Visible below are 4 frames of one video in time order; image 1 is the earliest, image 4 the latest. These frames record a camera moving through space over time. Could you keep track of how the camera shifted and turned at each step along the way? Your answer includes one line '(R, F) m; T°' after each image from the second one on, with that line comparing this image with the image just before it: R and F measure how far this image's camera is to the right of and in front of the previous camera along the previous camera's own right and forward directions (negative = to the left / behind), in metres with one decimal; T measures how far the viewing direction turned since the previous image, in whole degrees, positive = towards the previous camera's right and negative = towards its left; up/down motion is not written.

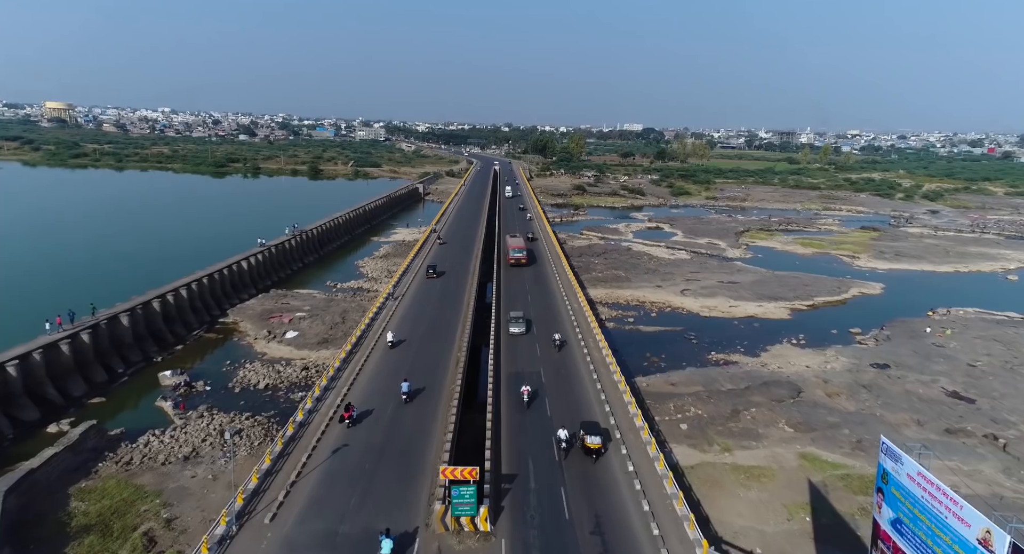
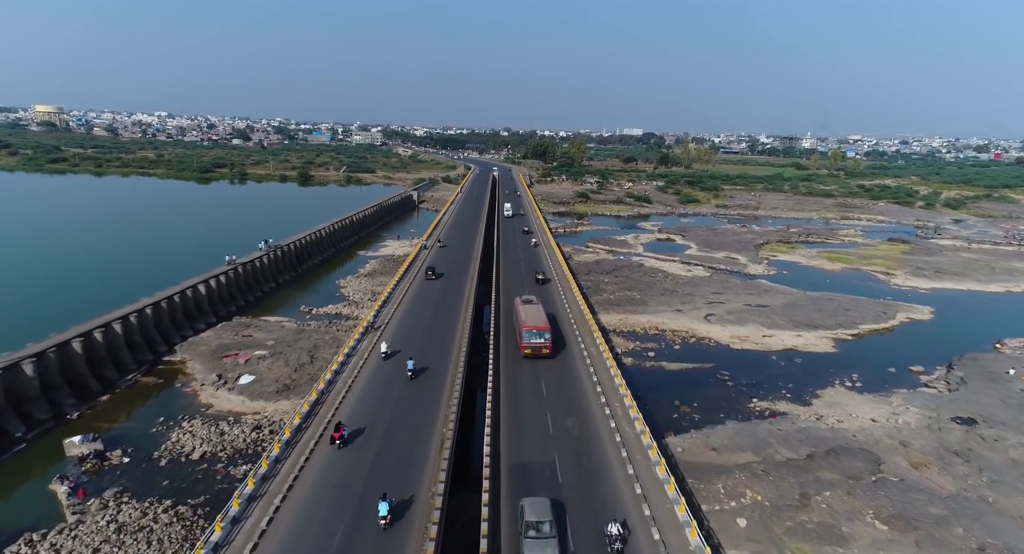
(-0.2, +6.3) m; 0°
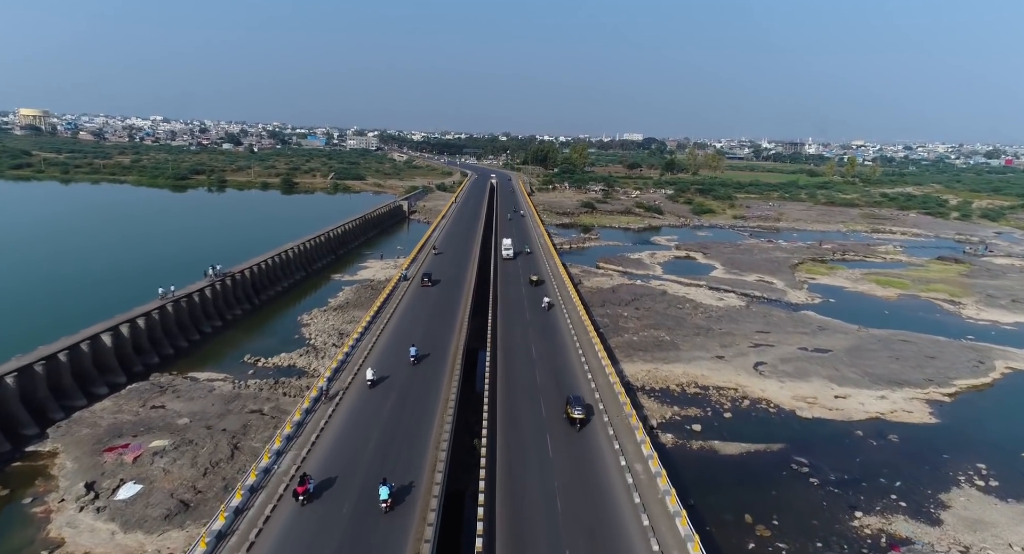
(-0.1, +9.3) m; 0°
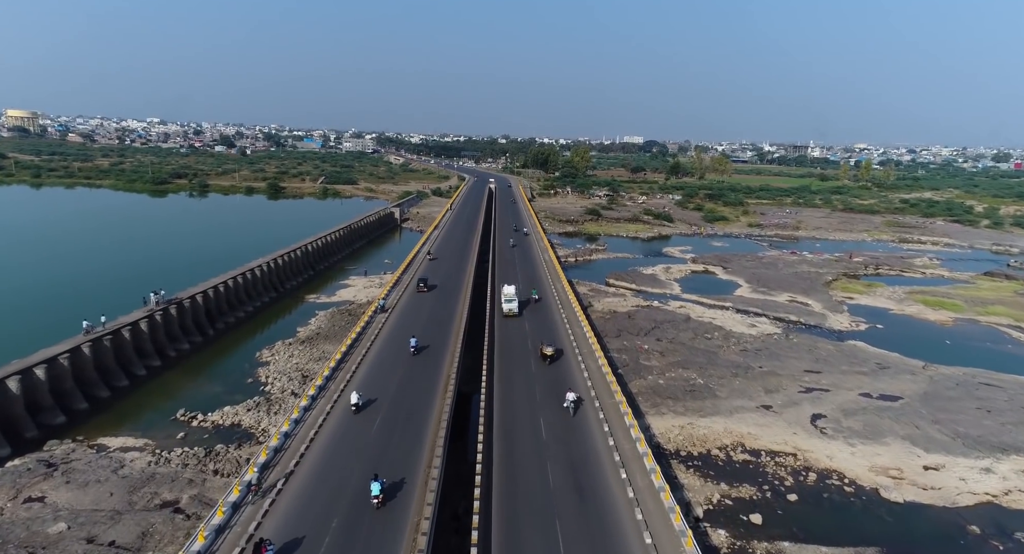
(-0.1, +7.0) m; 0°
